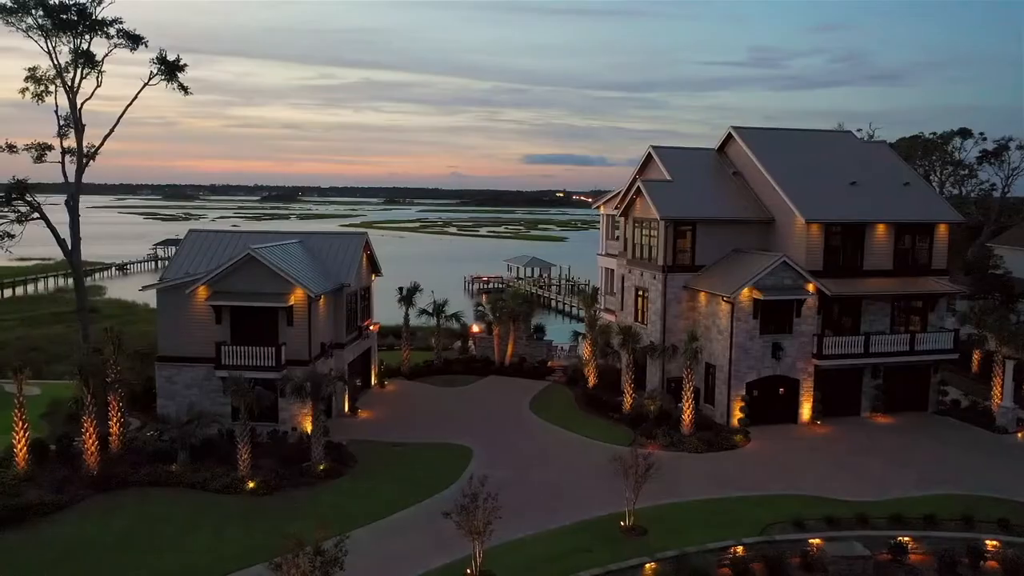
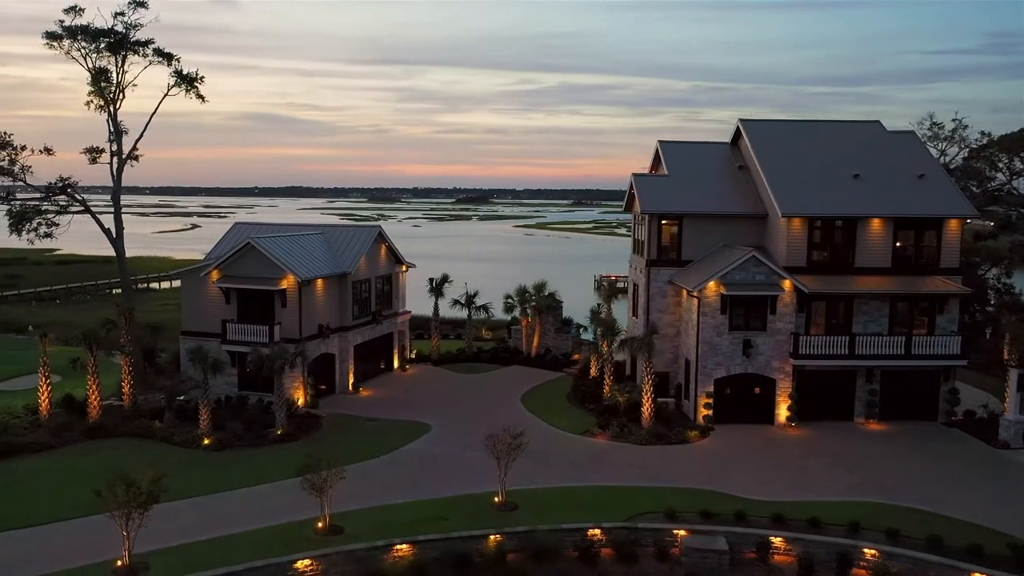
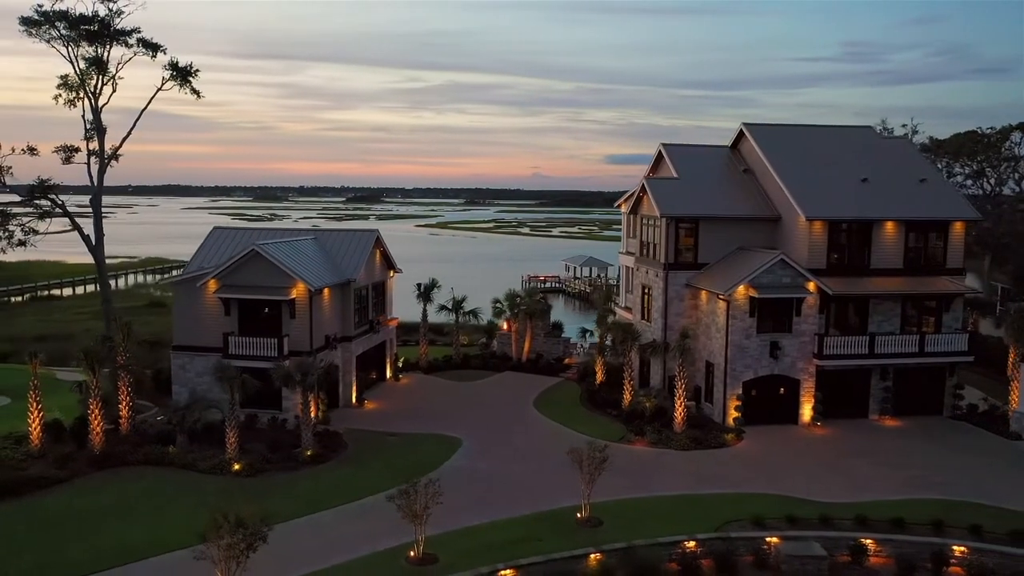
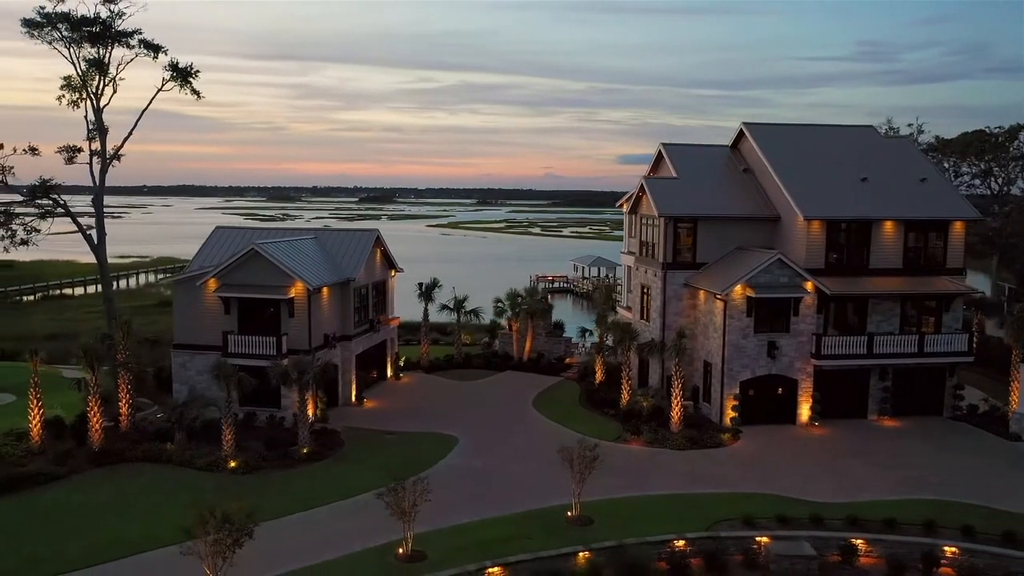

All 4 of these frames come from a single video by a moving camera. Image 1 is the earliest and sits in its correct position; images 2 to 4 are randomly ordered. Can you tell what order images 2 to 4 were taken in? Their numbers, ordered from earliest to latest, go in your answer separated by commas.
3, 4, 2
